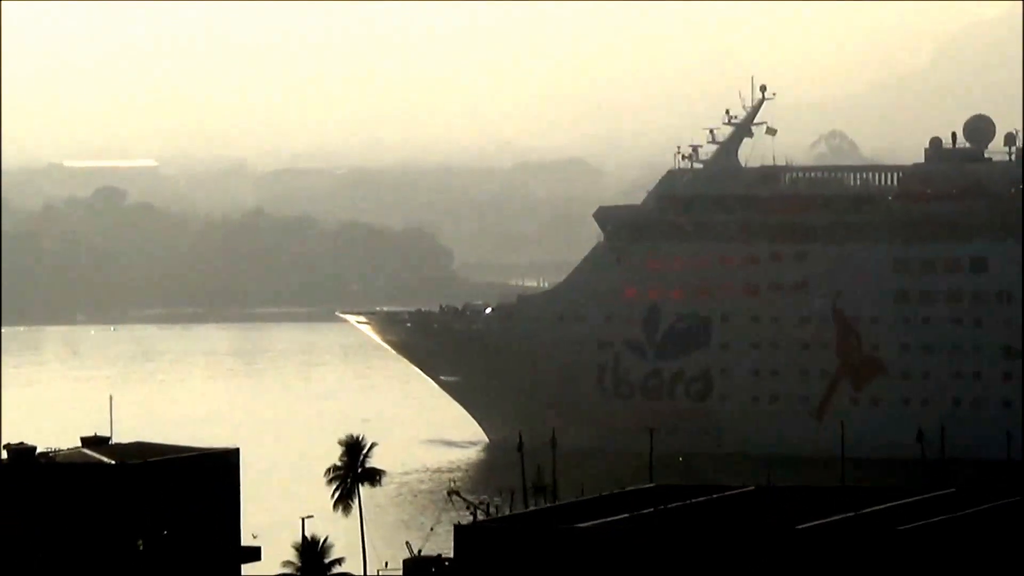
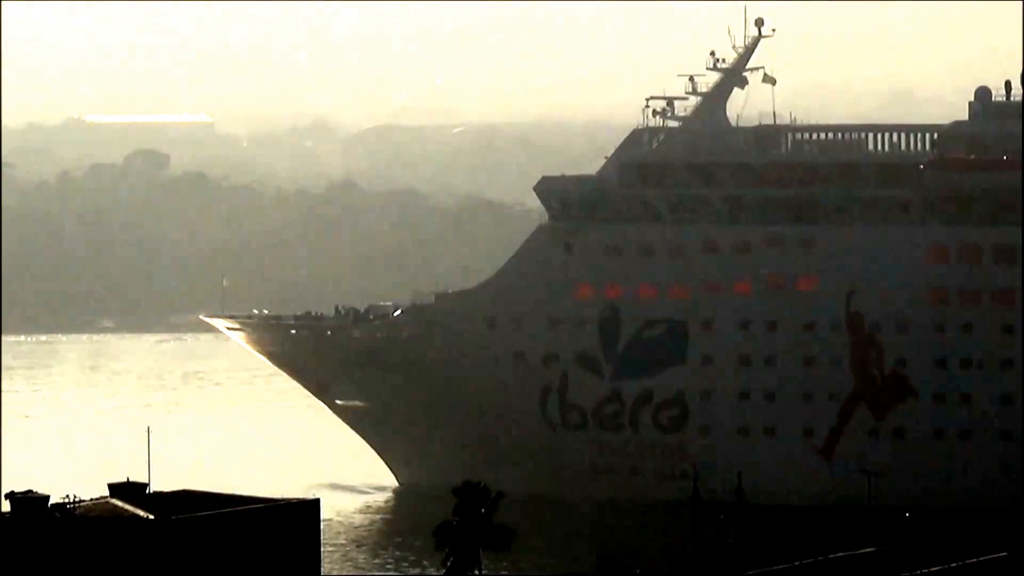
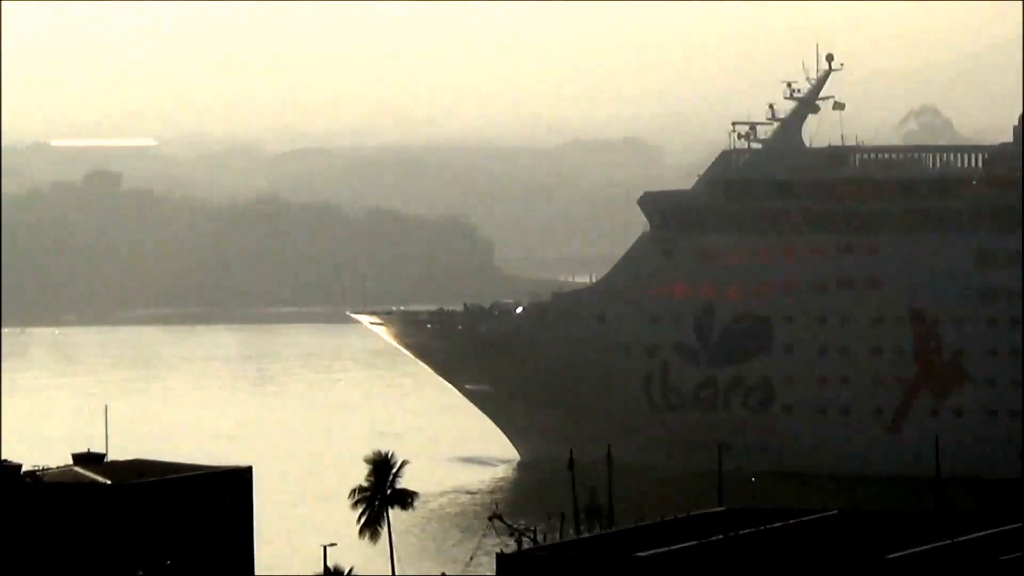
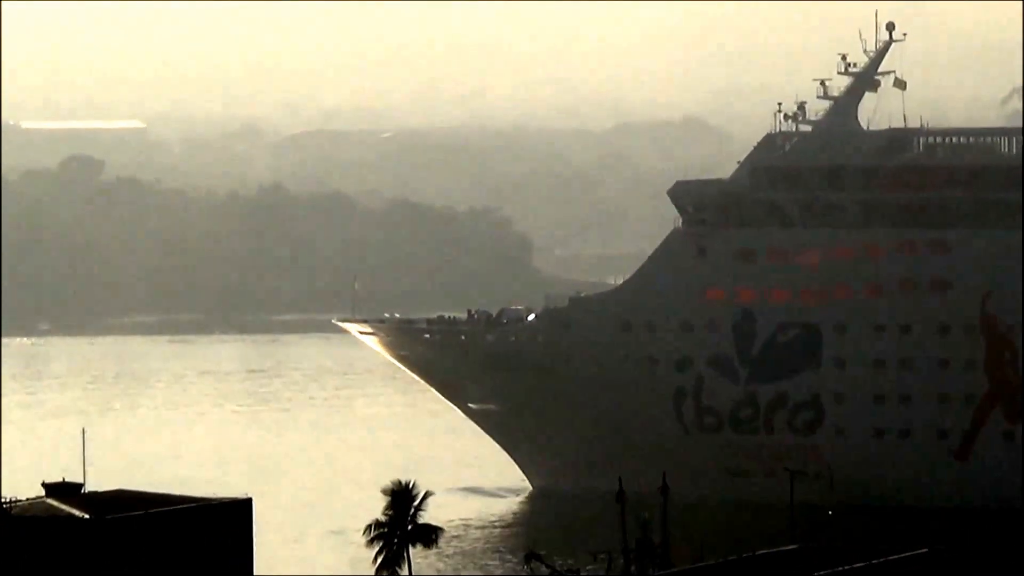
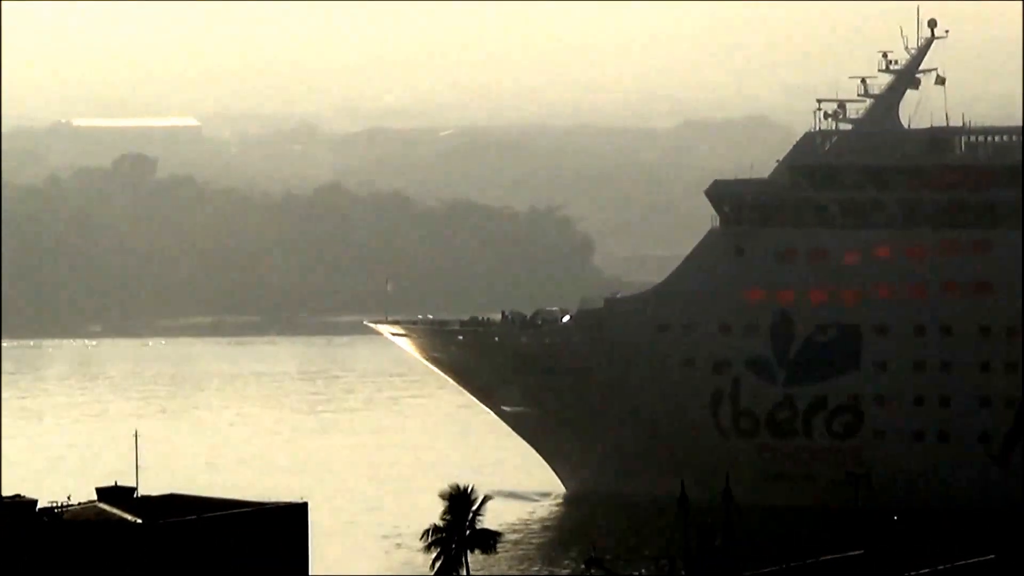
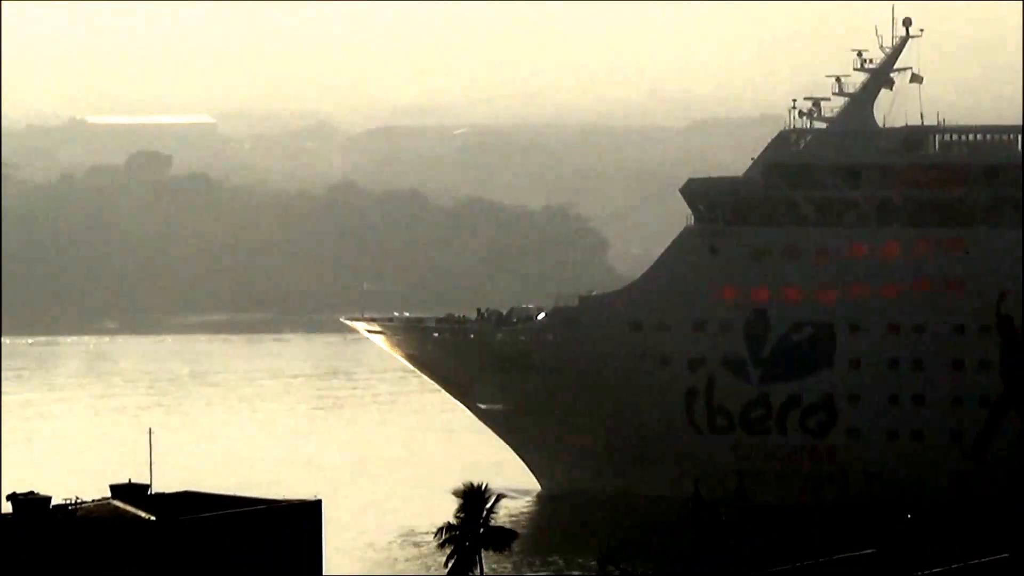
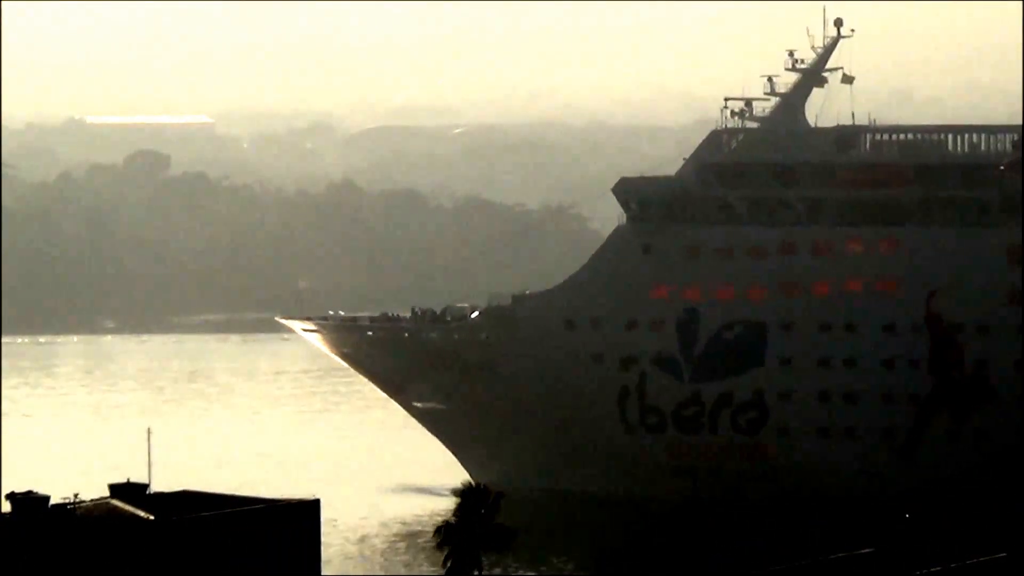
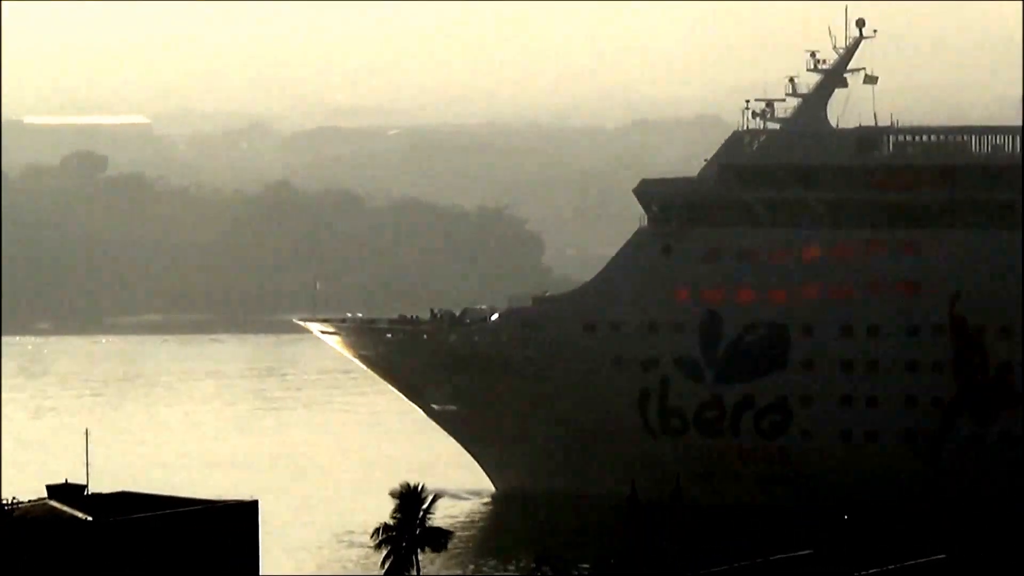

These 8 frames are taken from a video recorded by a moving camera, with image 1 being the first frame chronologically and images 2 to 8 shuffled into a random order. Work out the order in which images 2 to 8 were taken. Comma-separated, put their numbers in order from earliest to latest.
3, 4, 5, 8, 6, 7, 2
